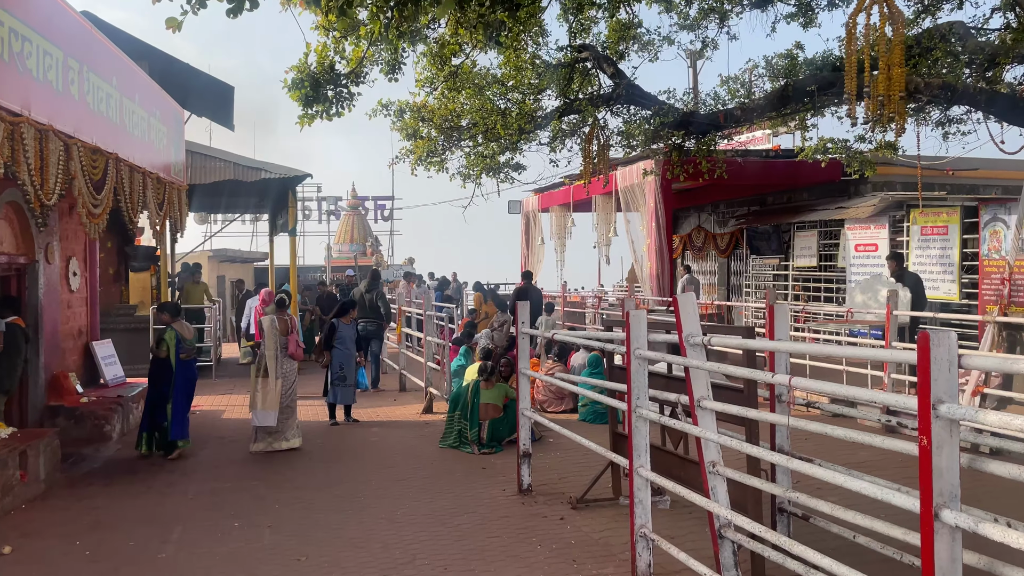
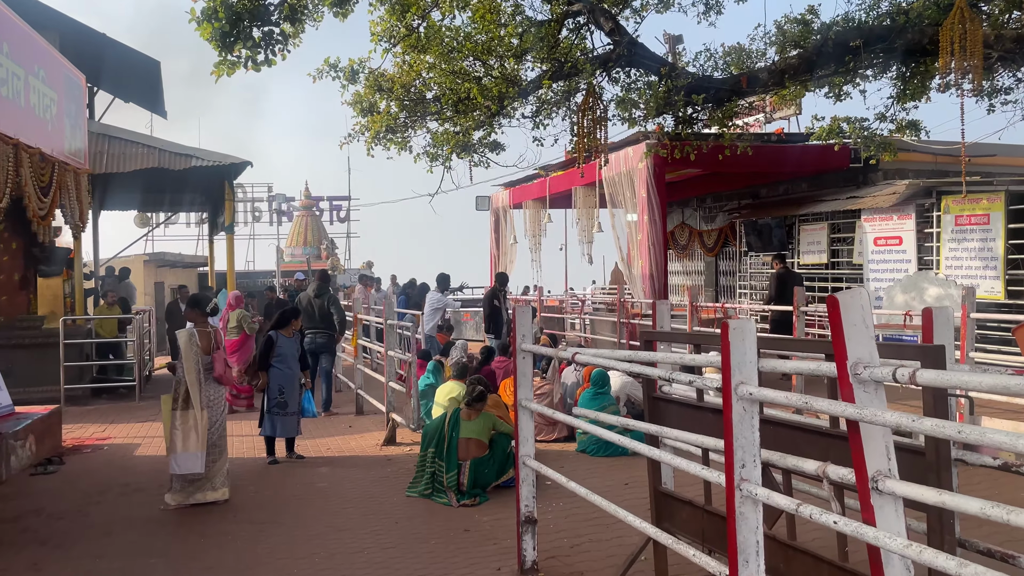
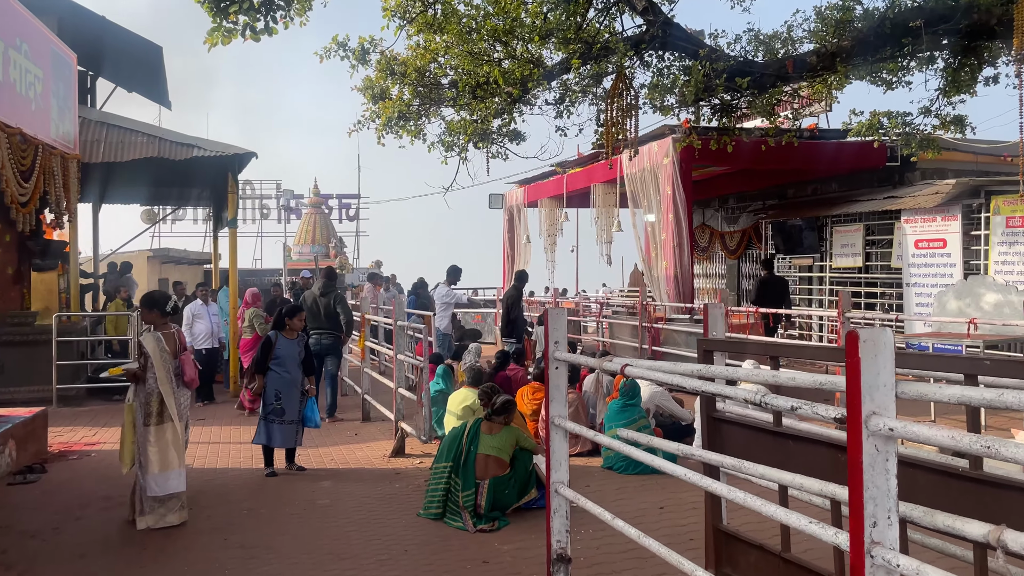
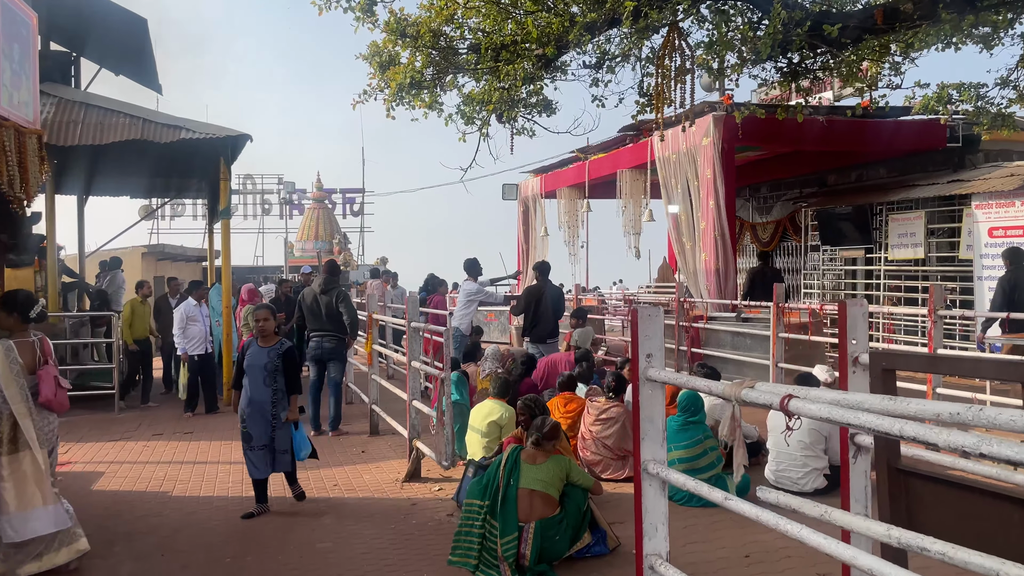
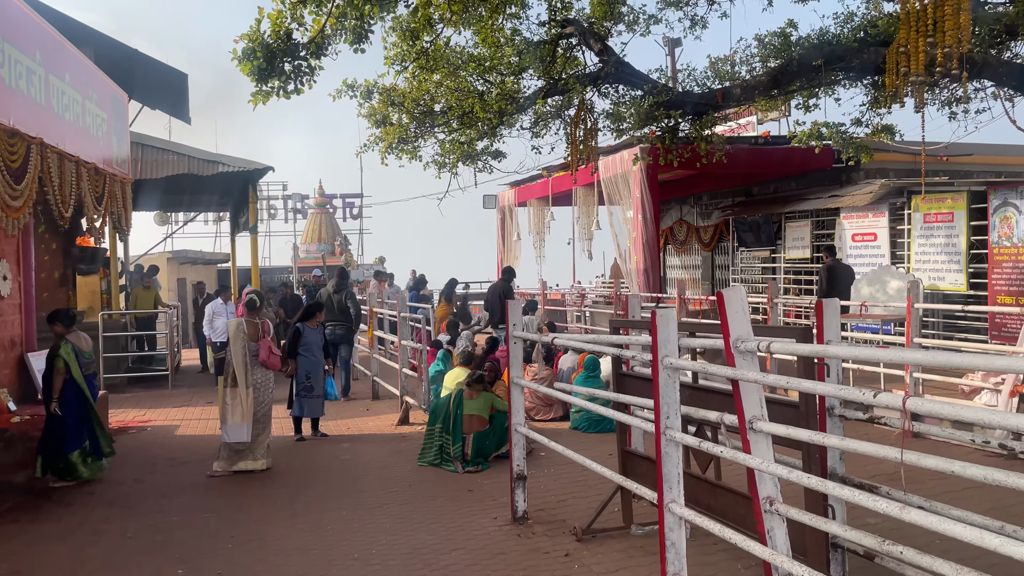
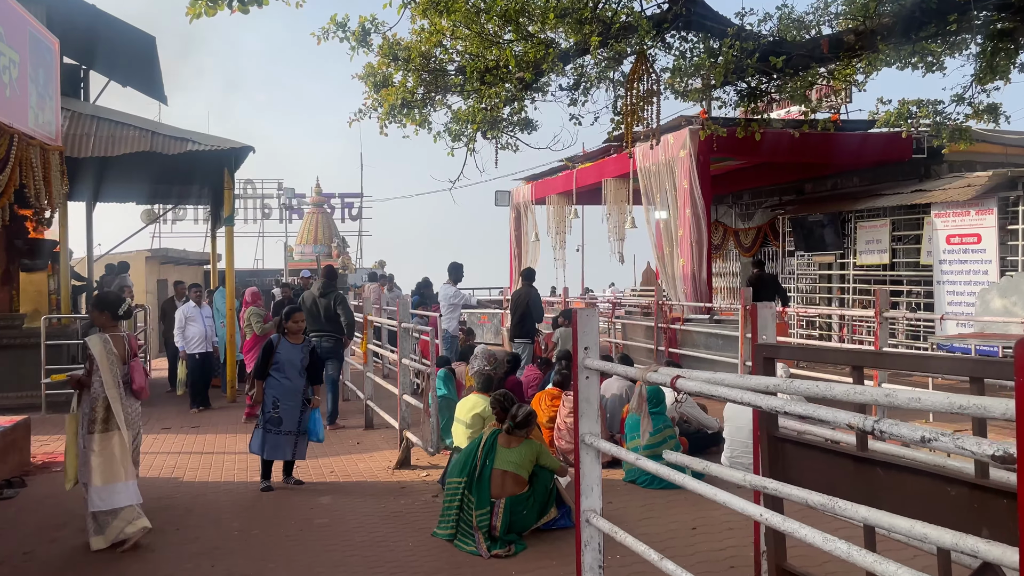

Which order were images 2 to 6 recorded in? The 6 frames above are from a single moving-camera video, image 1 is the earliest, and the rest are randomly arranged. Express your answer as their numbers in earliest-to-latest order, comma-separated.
5, 2, 3, 6, 4
